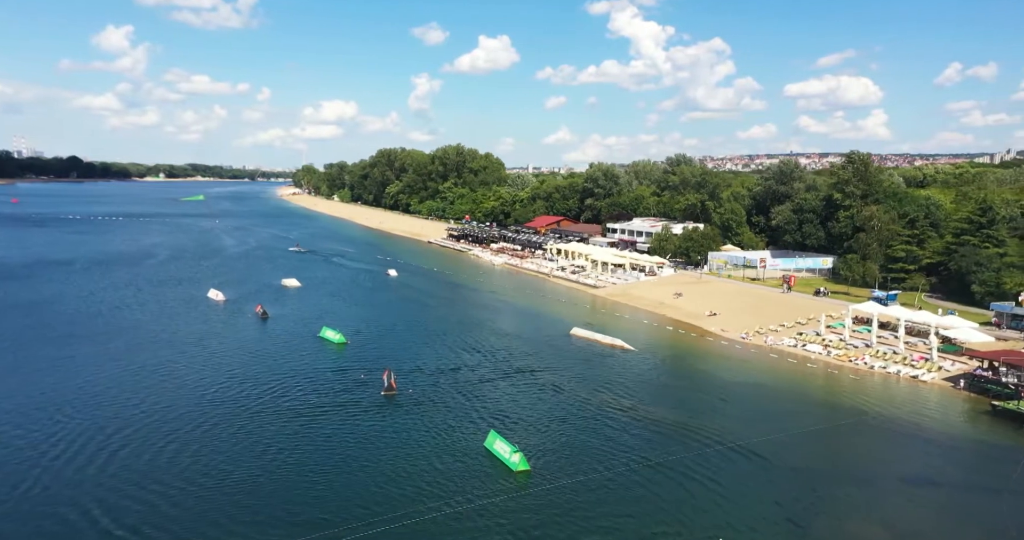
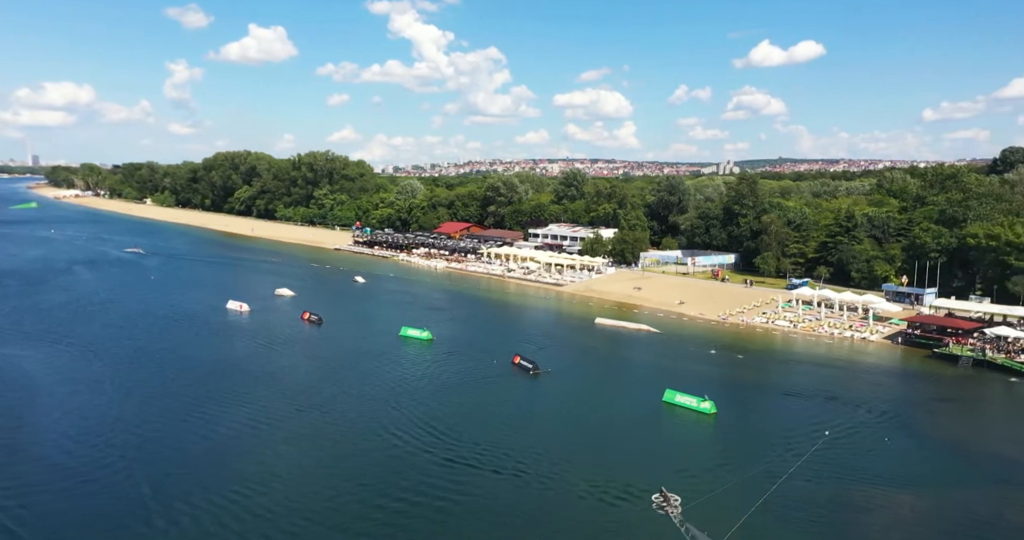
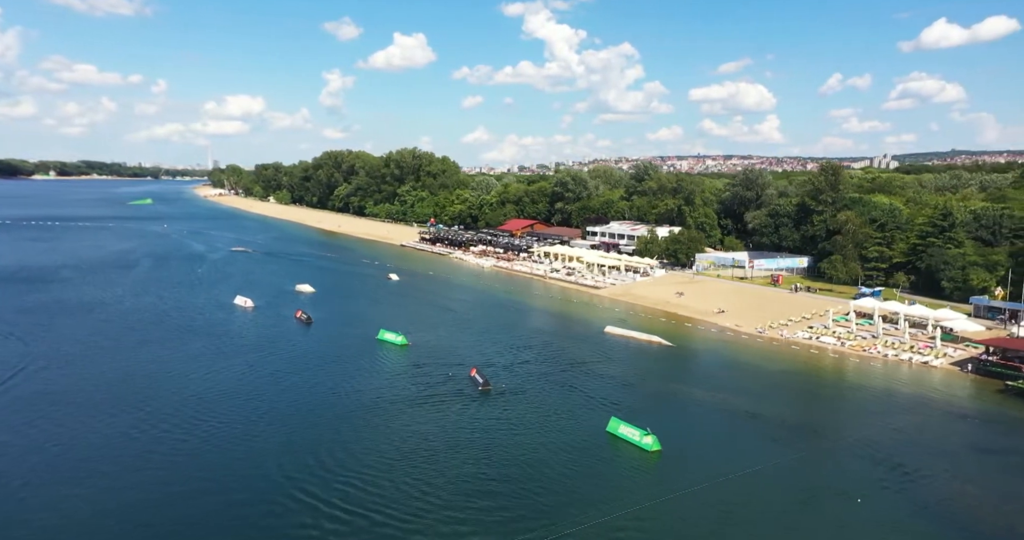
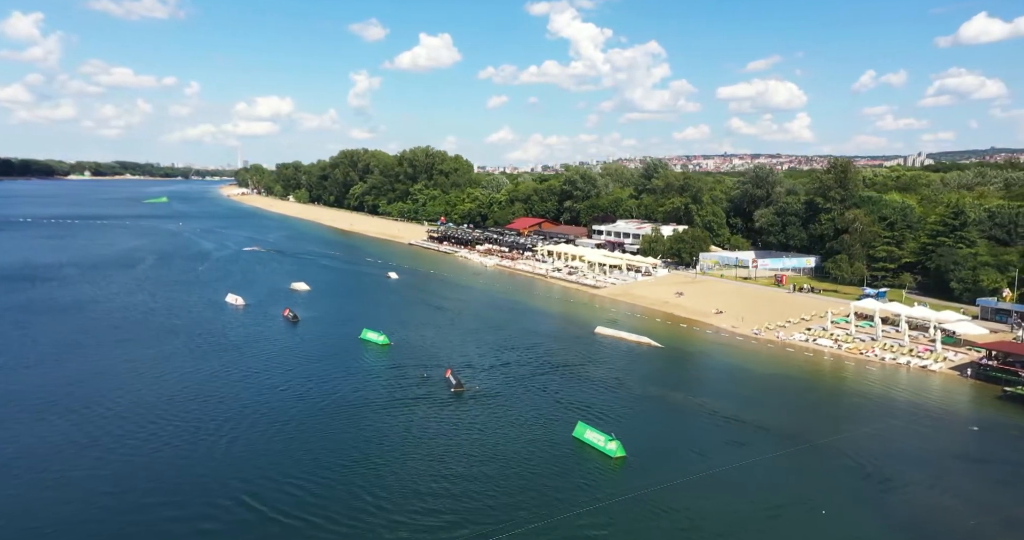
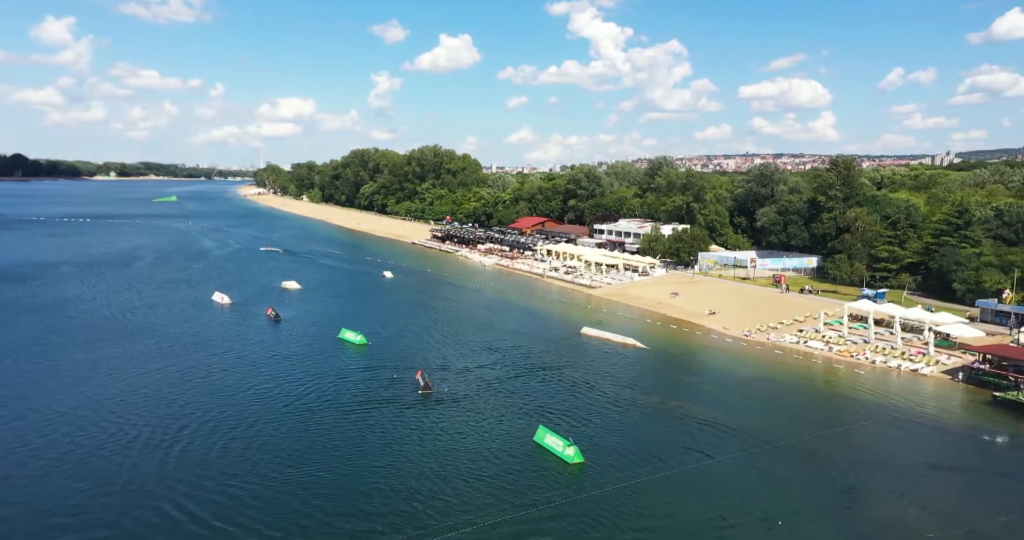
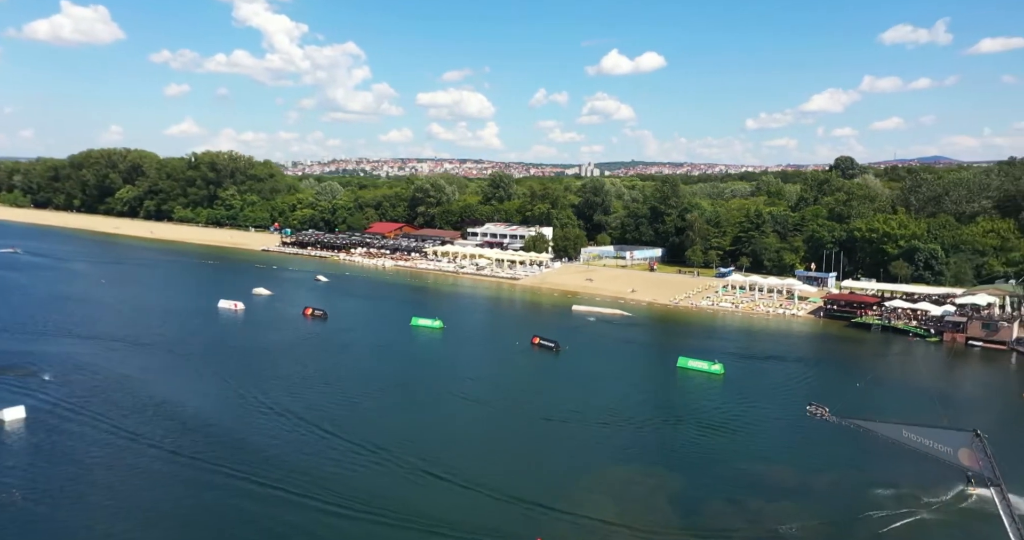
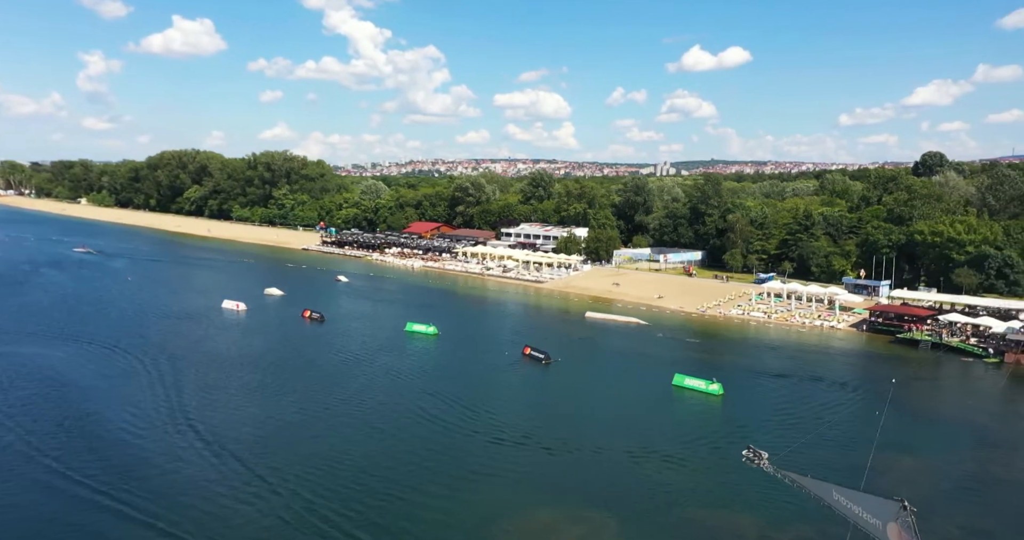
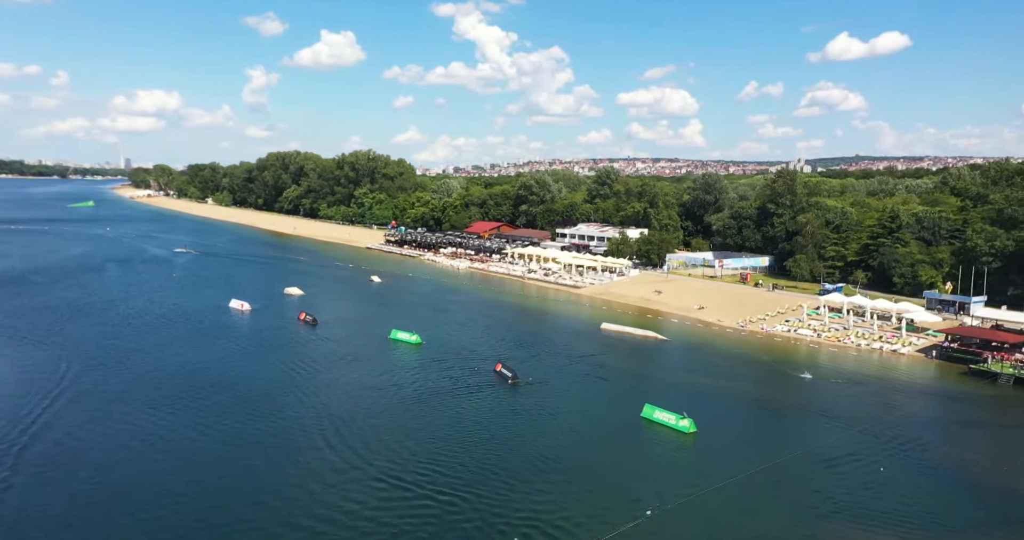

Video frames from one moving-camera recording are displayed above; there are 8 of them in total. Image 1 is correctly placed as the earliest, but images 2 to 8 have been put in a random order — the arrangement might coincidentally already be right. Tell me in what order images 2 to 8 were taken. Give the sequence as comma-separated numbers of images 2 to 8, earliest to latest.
5, 4, 3, 8, 2, 7, 6
